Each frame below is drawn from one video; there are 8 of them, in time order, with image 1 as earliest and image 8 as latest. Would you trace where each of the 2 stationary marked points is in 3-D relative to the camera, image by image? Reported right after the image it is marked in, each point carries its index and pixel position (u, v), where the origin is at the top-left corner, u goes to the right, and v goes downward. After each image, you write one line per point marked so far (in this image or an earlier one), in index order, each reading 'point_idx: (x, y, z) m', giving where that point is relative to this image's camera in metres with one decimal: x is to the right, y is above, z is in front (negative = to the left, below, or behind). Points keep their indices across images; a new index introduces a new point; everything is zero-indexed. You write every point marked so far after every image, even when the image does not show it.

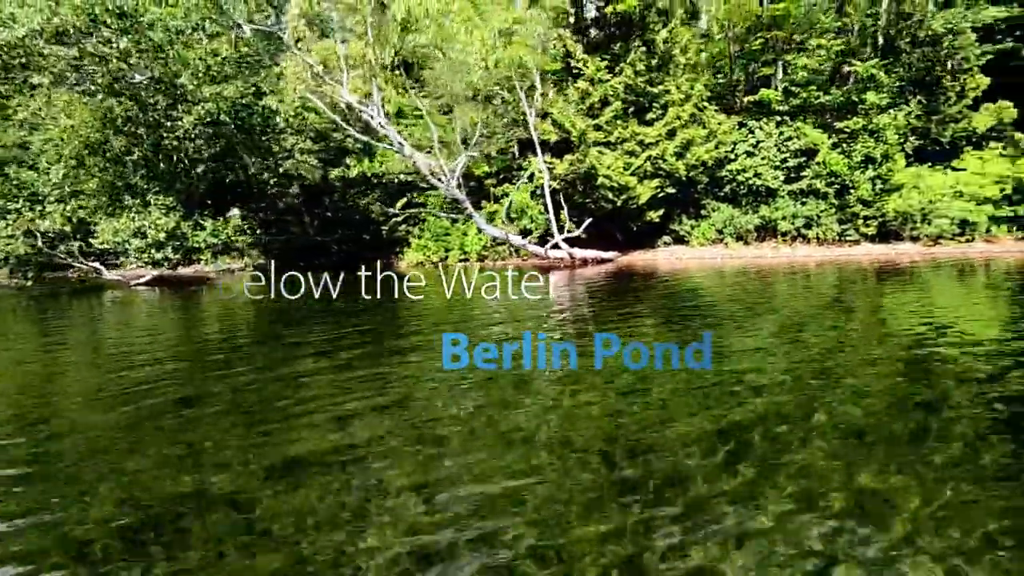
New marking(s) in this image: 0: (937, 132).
0: (+14.1, +5.4, +21.4) m
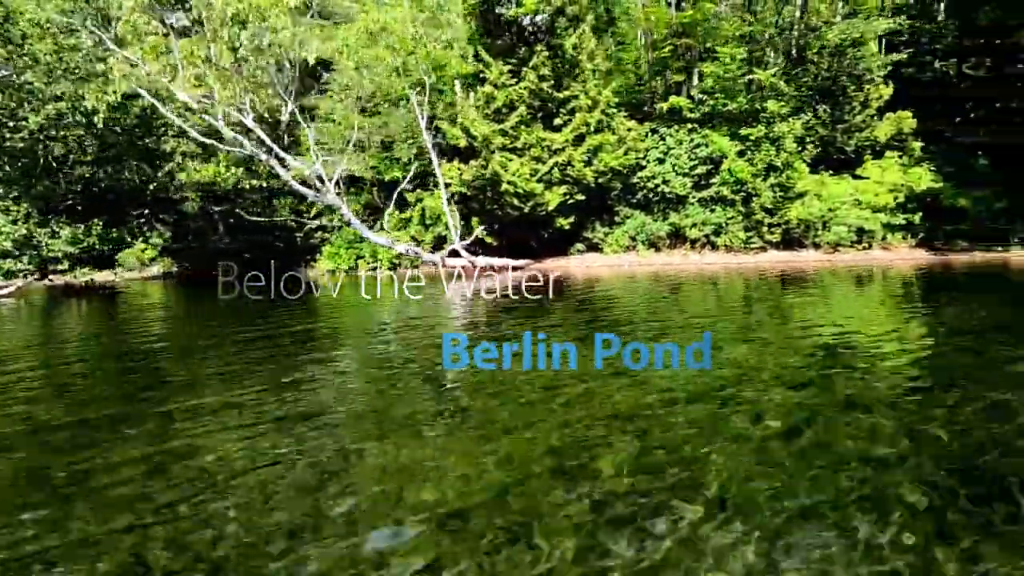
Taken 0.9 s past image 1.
0: (+11.3, +5.2, +21.8) m
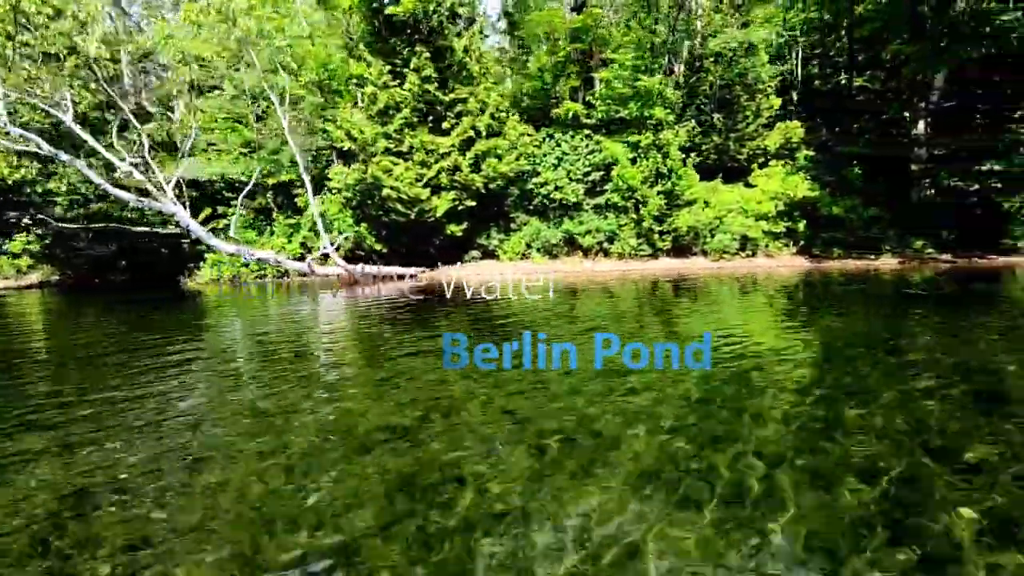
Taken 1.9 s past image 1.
0: (+7.8, +5.0, +22.1) m
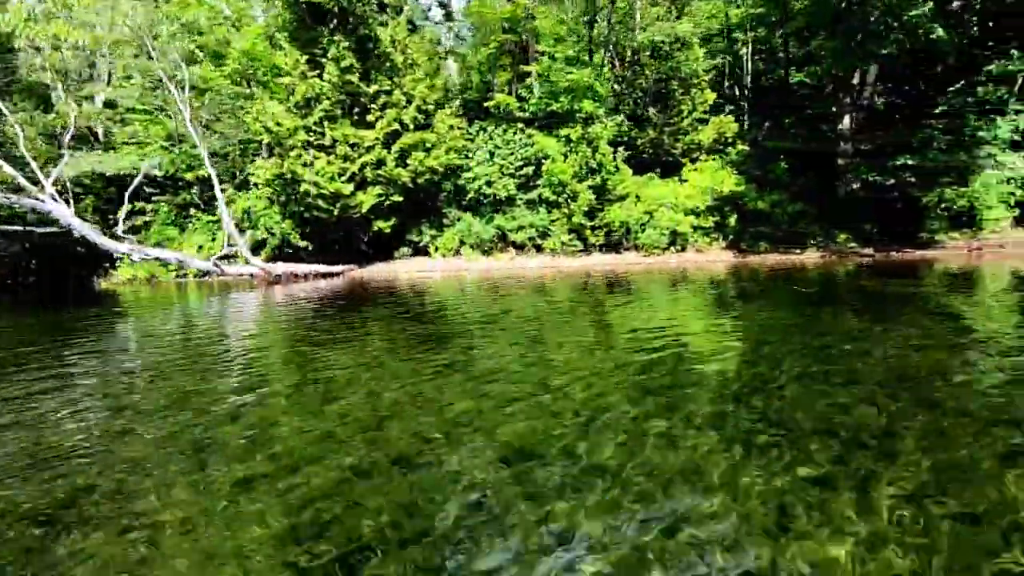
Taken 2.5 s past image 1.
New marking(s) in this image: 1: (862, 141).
0: (+5.5, +5.2, +22.1) m
1: (+11.2, +4.8, +19.9) m
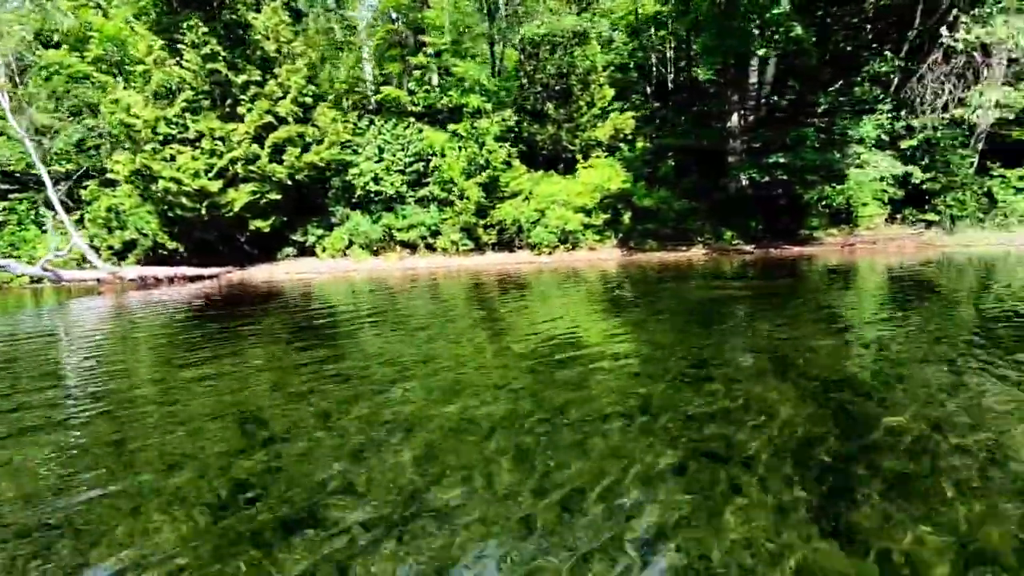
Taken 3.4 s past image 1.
0: (+2.0, +5.3, +21.9) m
1: (+7.9, +4.9, +20.2) m
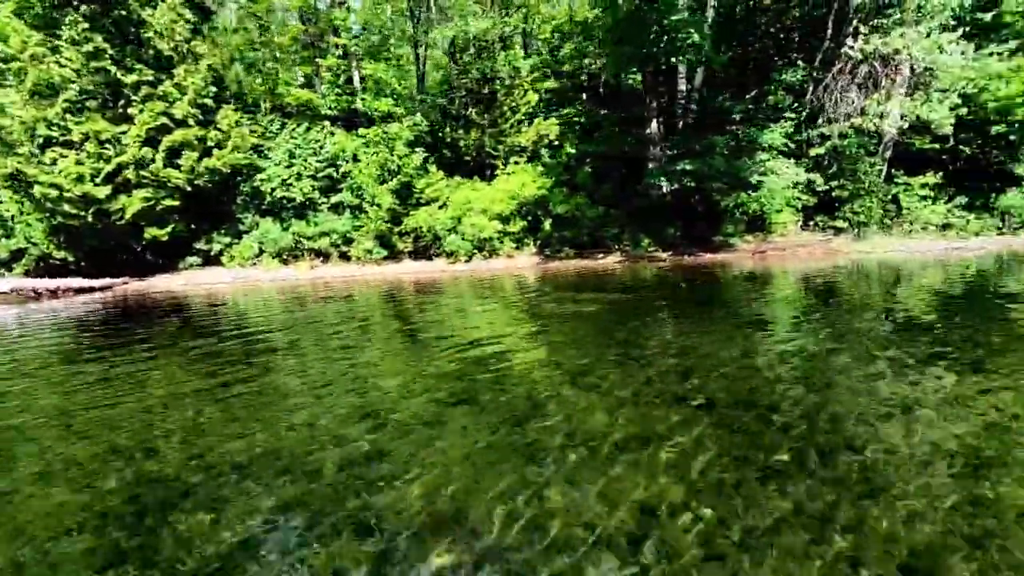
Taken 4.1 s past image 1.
0: (-0.6, +5.0, +21.6) m
1: (+5.4, +4.7, +20.3) m
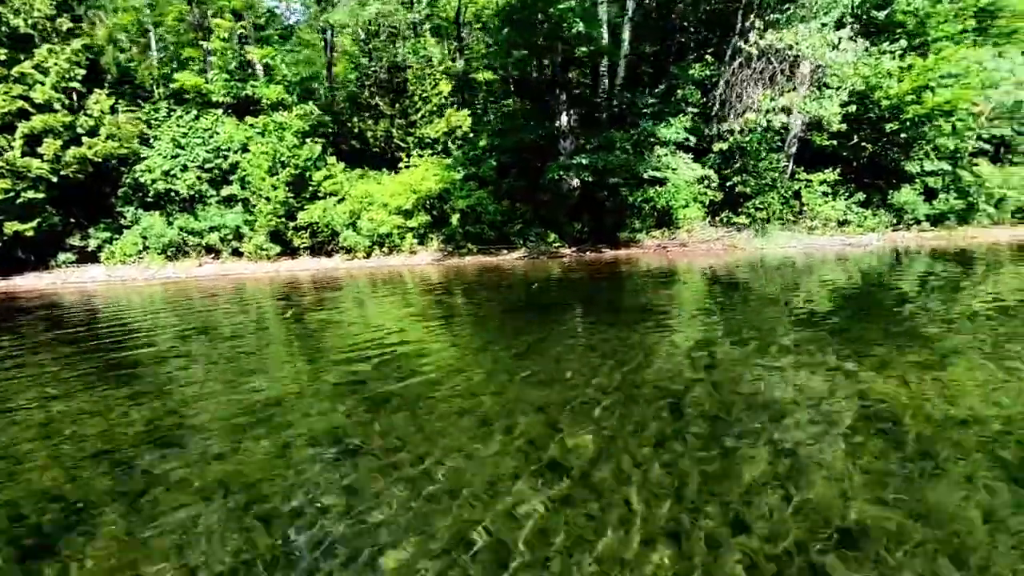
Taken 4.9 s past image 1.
0: (-3.5, +5.1, +20.9) m
1: (+2.6, +4.9, +20.0) m
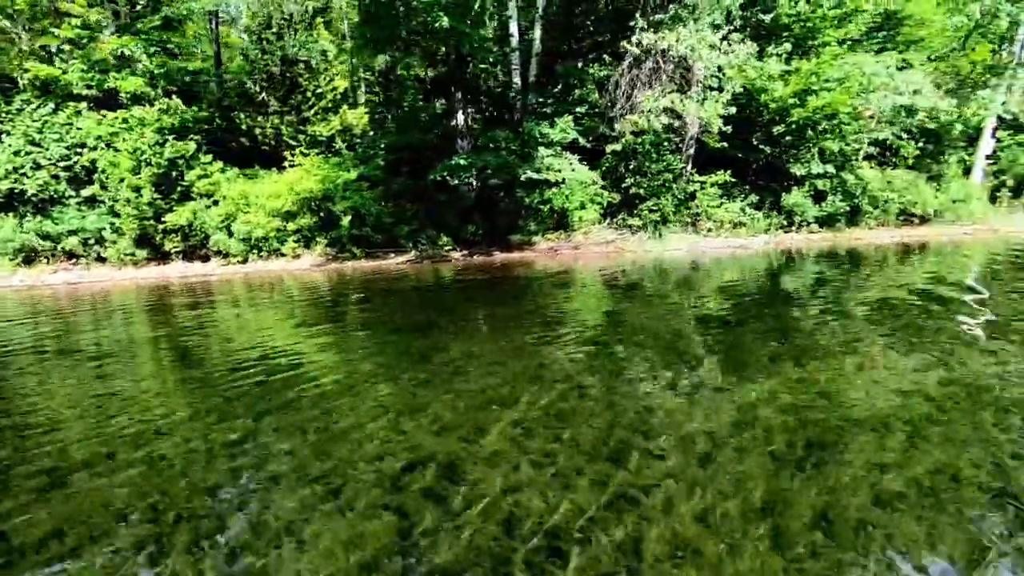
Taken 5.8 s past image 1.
0: (-6.6, +5.0, +19.9) m
1: (-0.4, +4.8, +19.6) m
